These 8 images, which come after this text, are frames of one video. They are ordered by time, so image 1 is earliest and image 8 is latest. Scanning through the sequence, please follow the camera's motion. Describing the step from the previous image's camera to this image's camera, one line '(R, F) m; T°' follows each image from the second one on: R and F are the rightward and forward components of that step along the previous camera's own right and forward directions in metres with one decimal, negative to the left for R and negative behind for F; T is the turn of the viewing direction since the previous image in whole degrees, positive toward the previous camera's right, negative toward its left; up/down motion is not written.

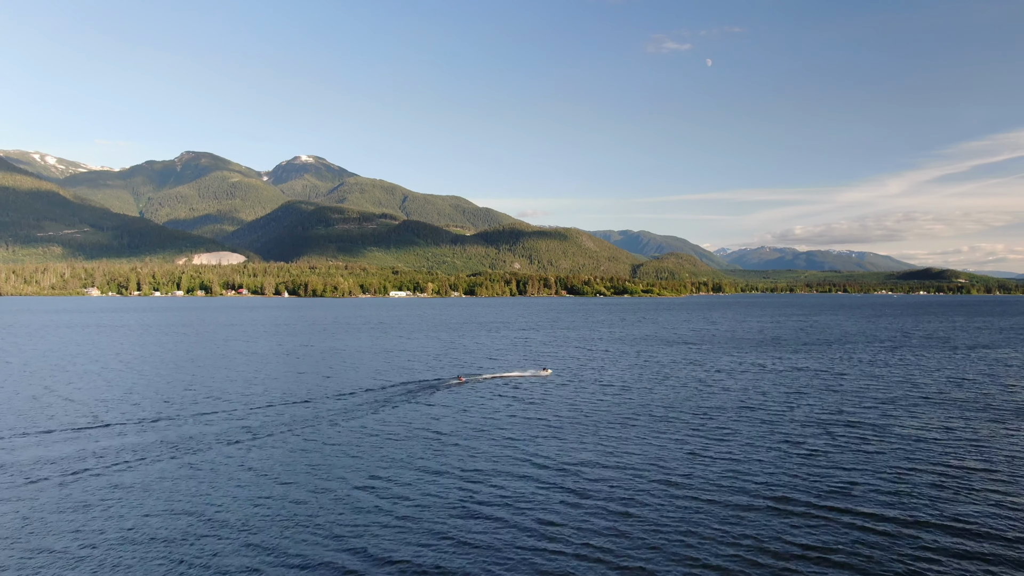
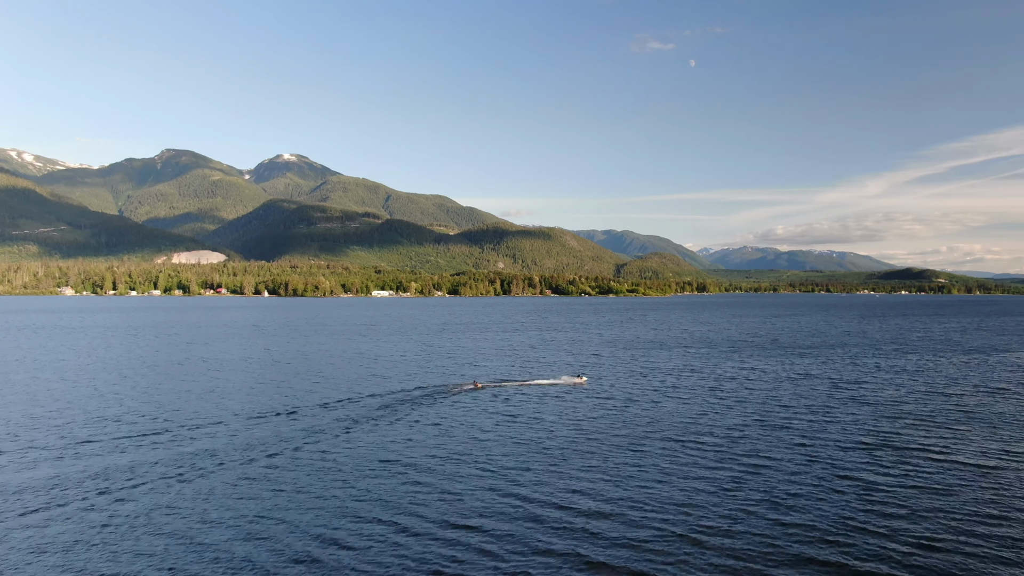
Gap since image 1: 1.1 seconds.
(-0.3, +8.9) m; +1°
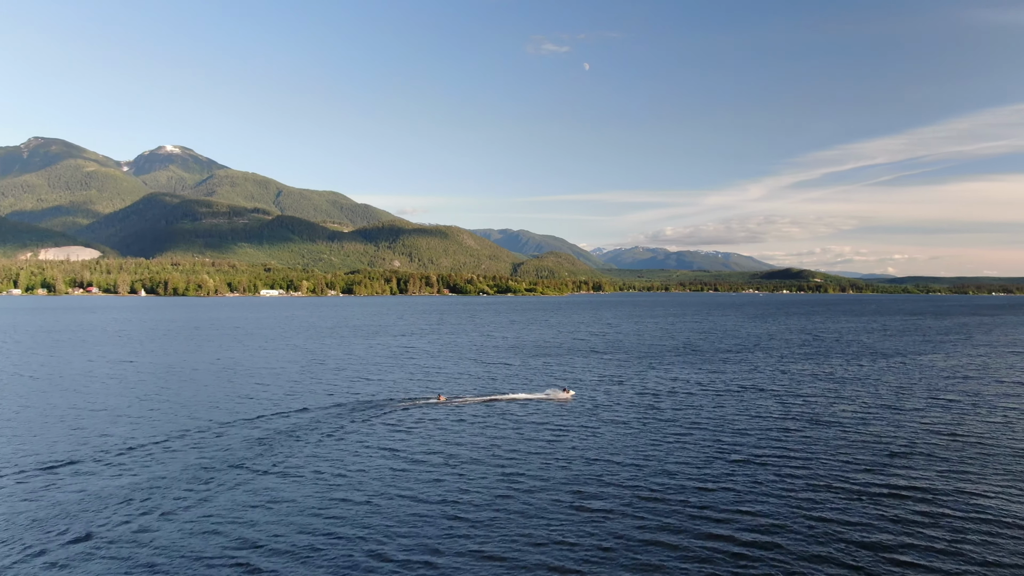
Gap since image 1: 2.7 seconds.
(-0.4, +13.3) m; +8°
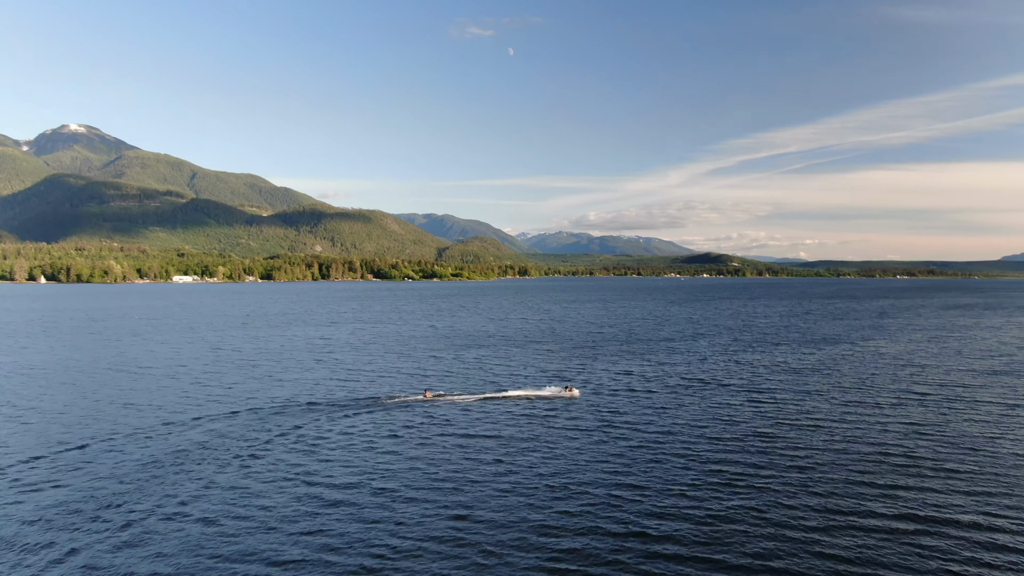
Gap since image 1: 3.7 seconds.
(-0.9, +9.1) m; +5°
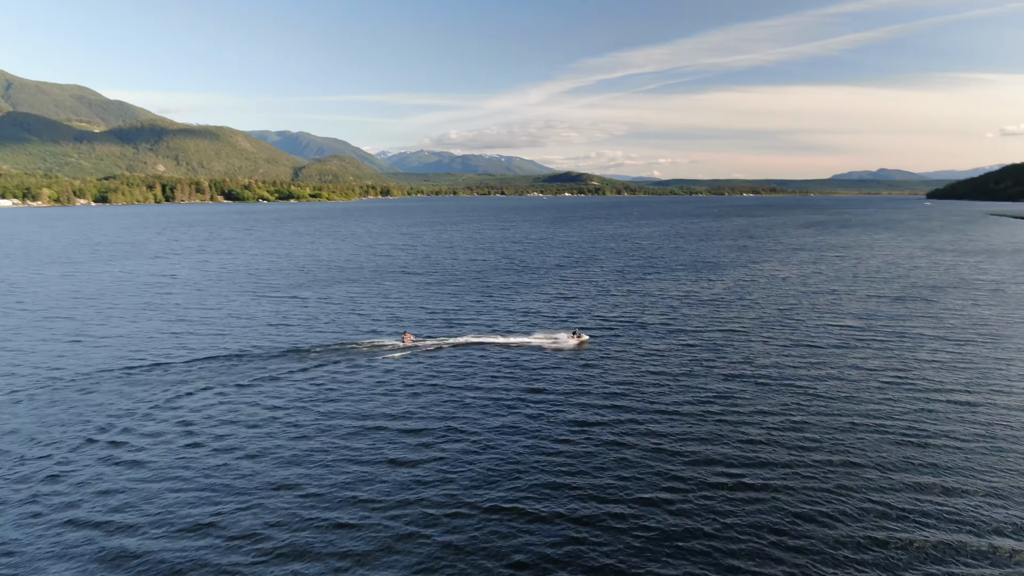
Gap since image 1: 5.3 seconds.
(-1.6, +12.7) m; +10°
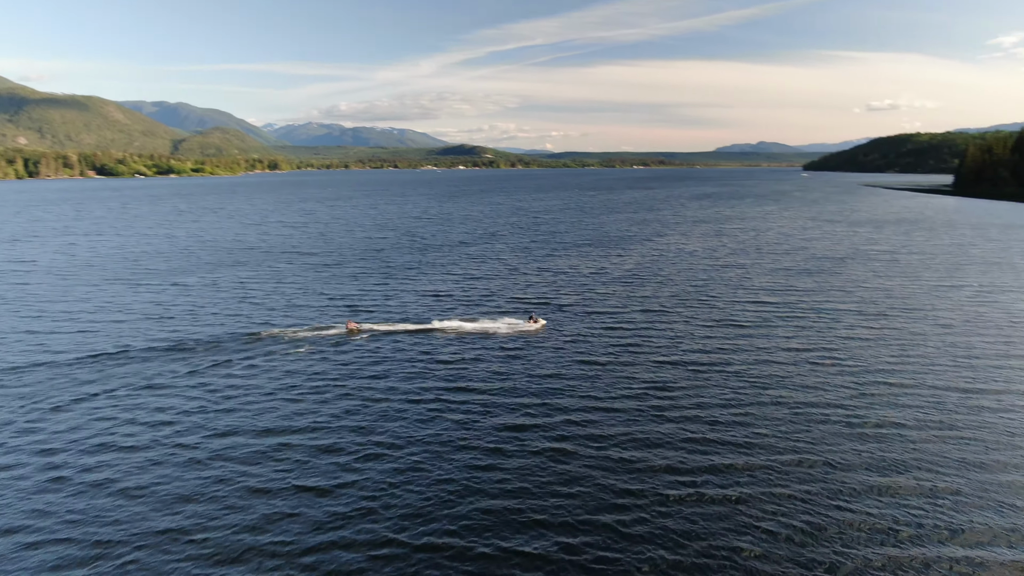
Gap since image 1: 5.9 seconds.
(-1.0, +4.0) m; +8°
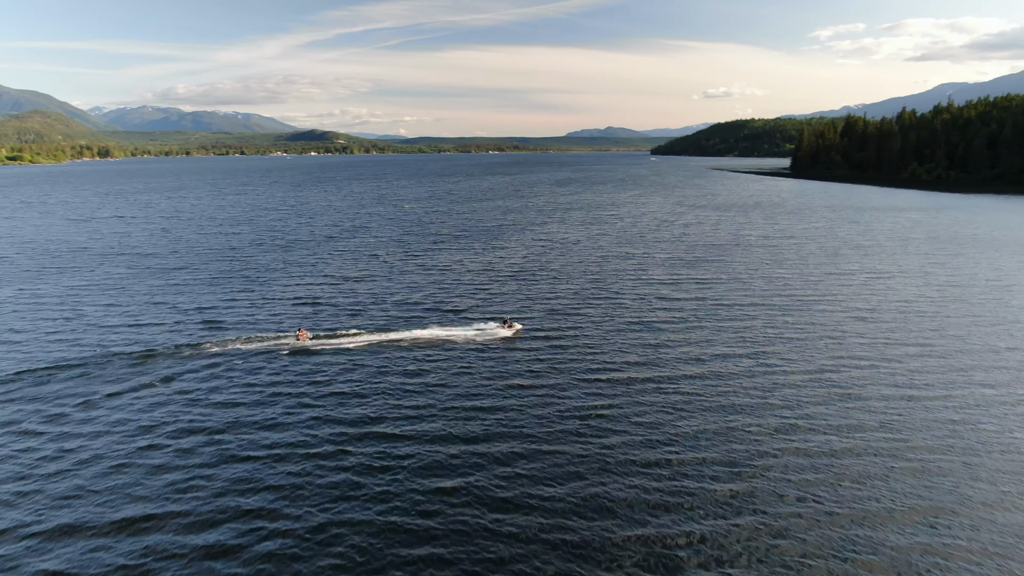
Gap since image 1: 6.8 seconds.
(-2.1, +6.6) m; +10°
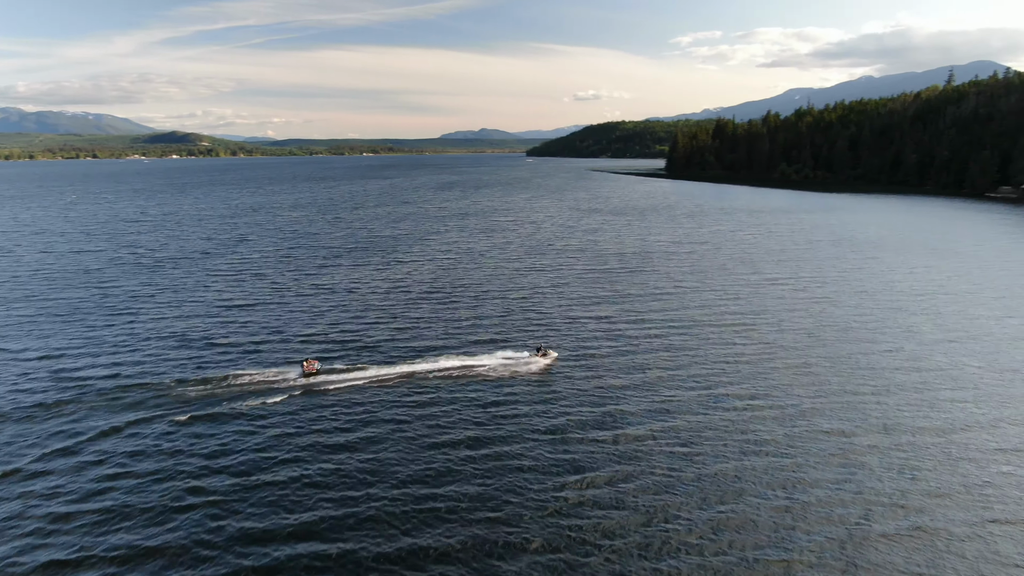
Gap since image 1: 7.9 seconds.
(-2.8, +7.3) m; +9°
